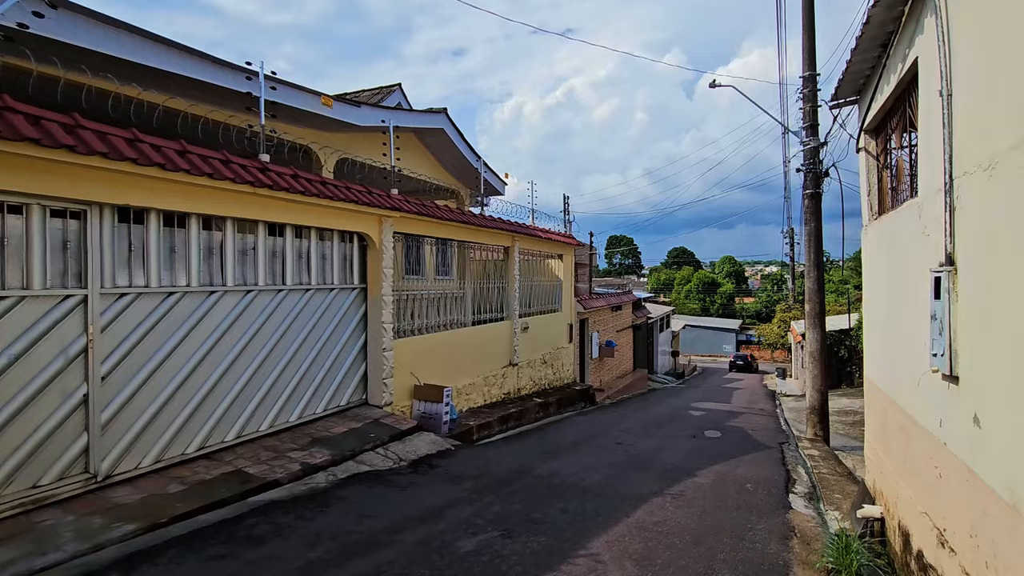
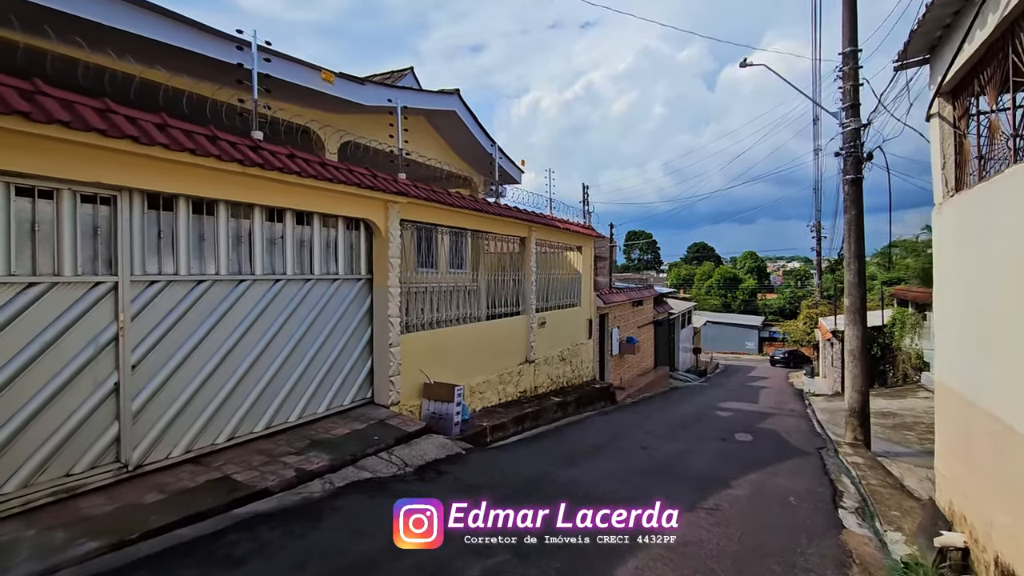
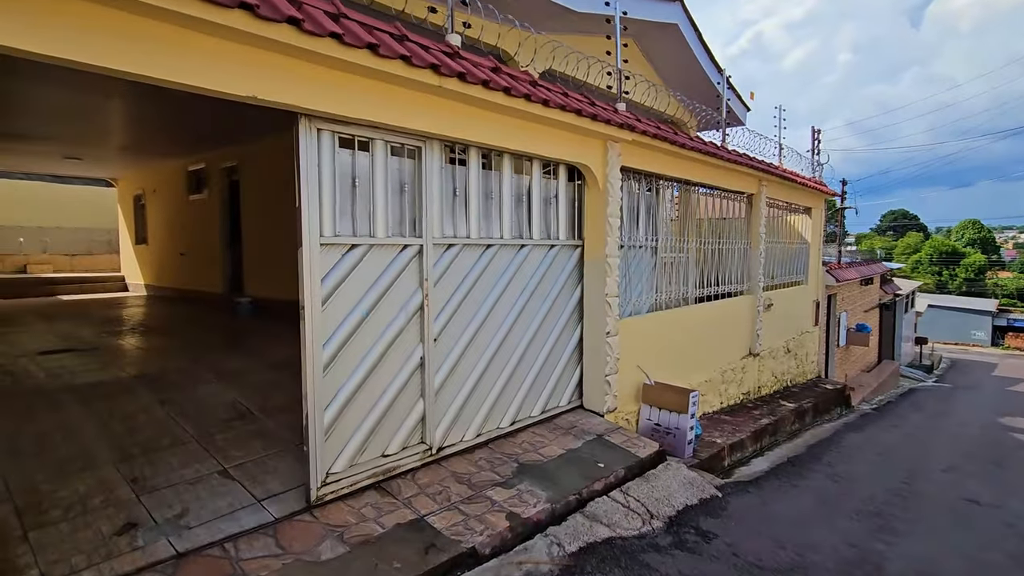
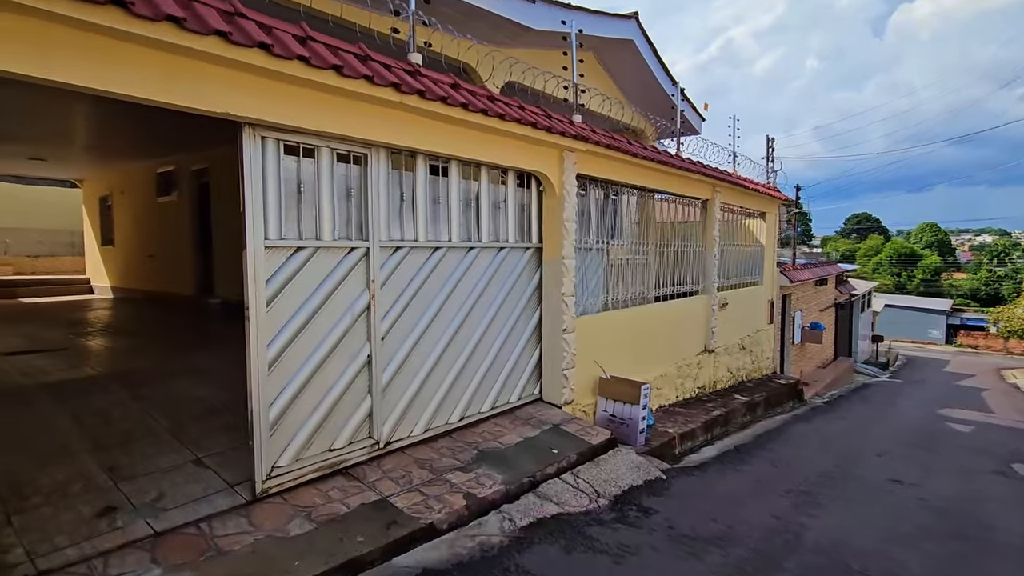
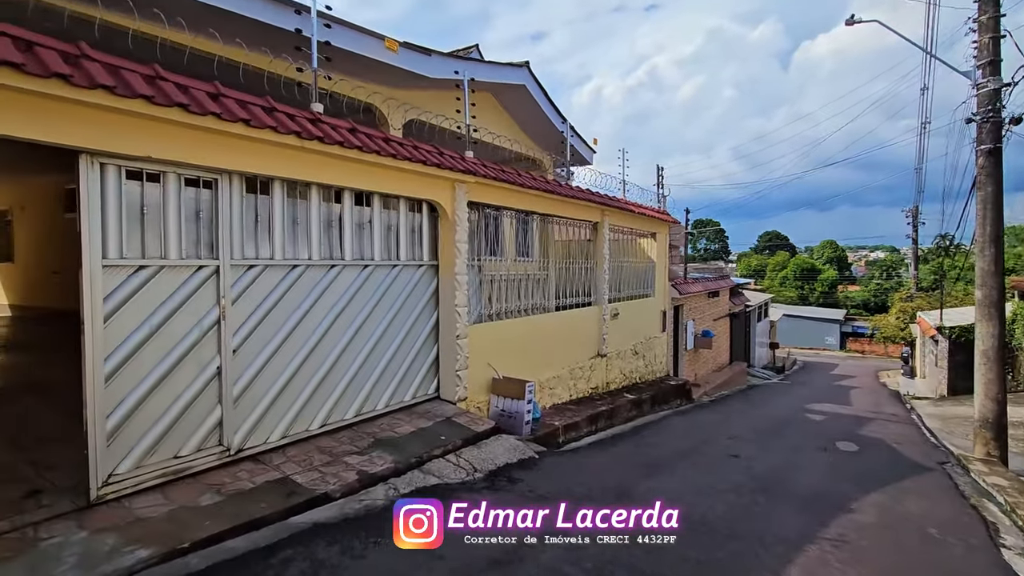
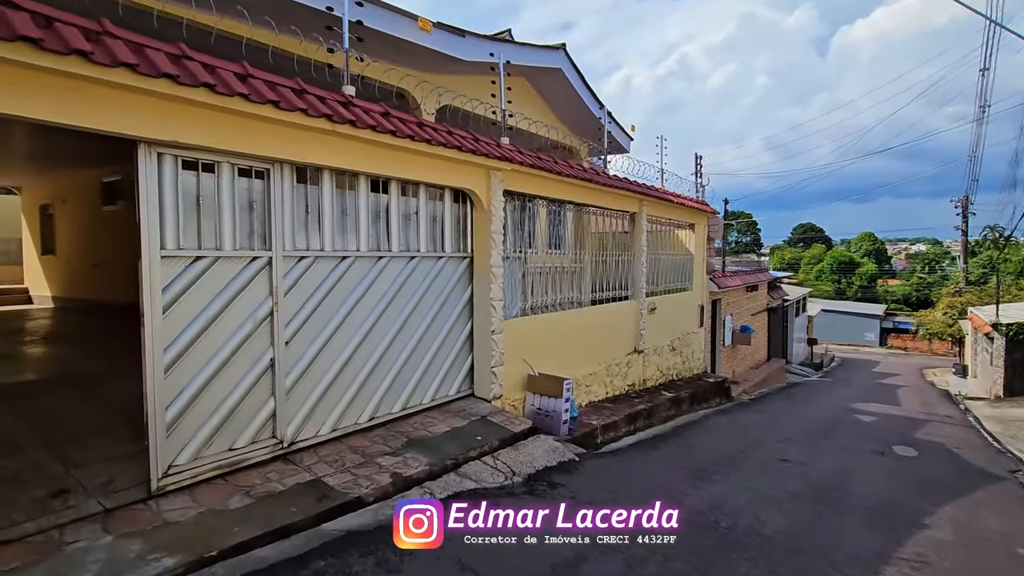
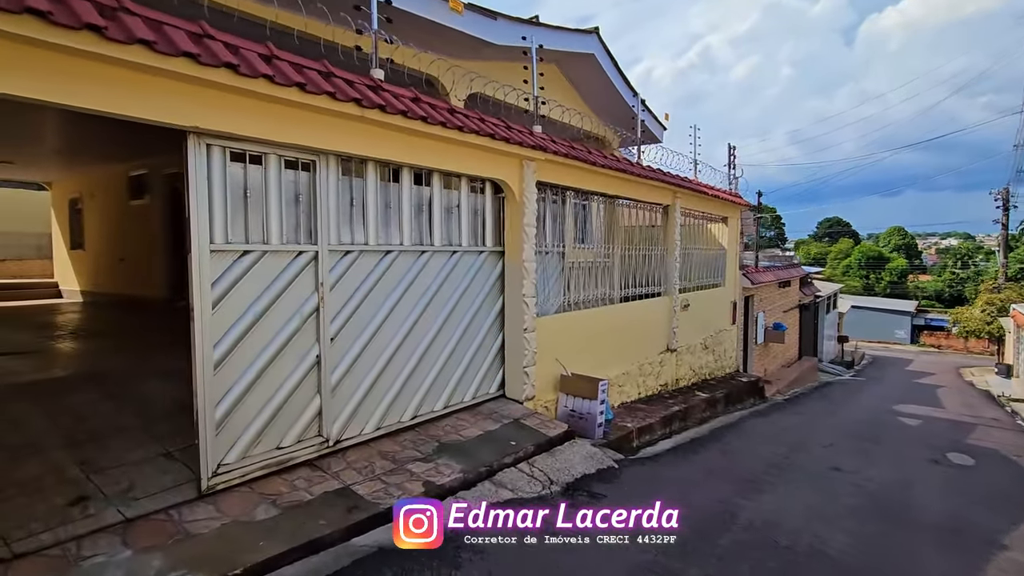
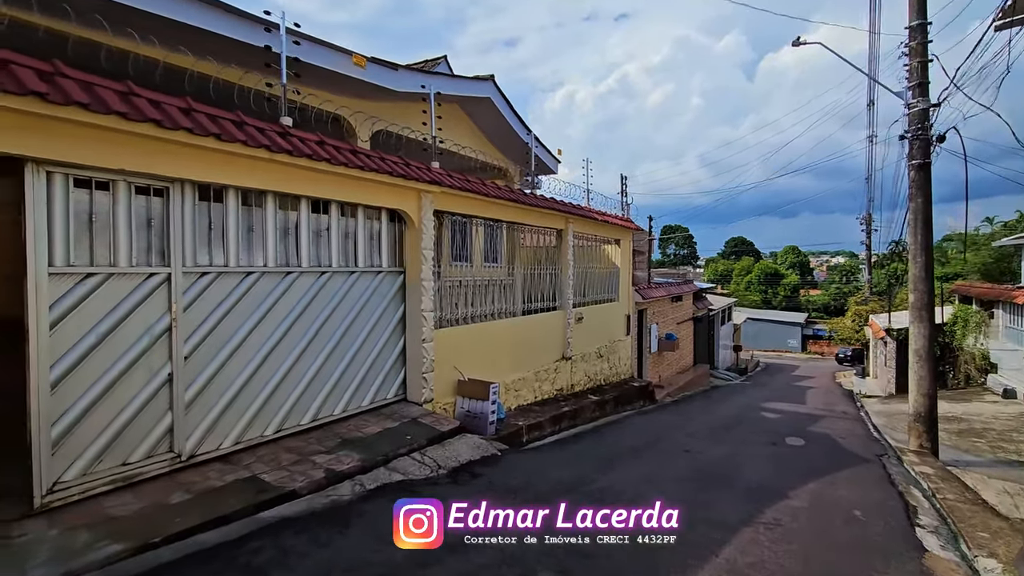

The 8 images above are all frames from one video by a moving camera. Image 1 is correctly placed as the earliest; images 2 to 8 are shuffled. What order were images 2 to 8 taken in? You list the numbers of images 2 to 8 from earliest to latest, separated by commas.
2, 8, 5, 6, 7, 4, 3
